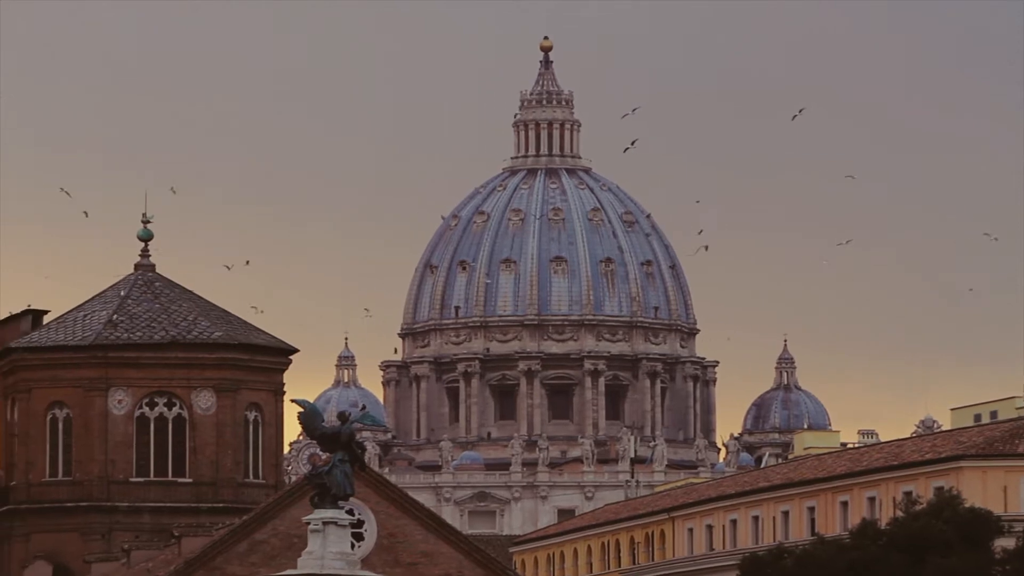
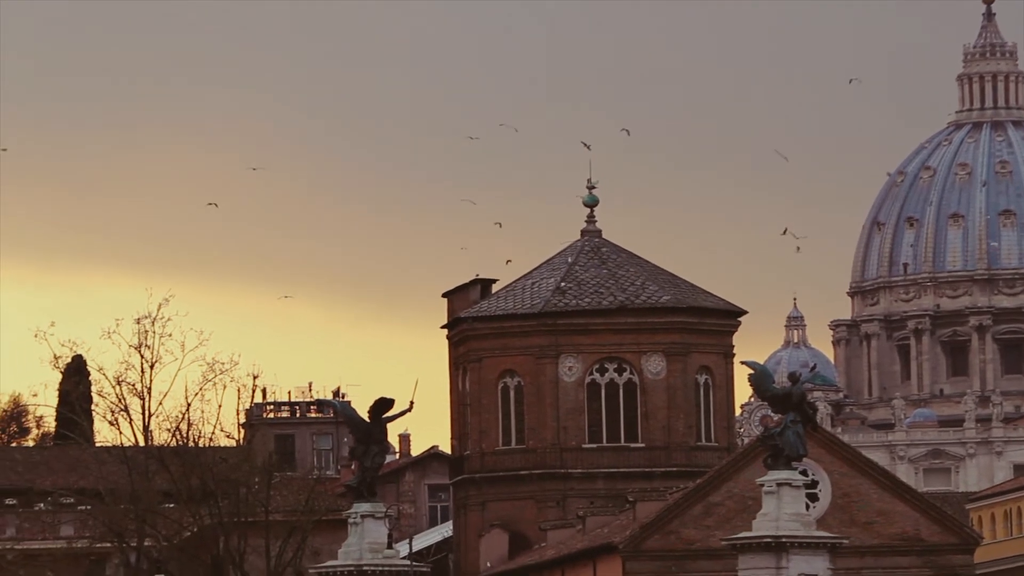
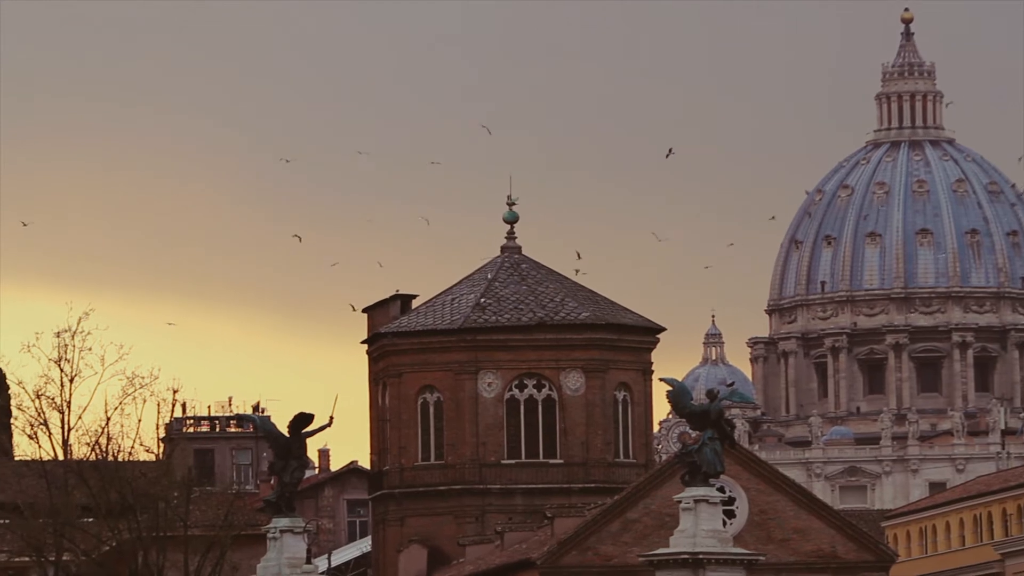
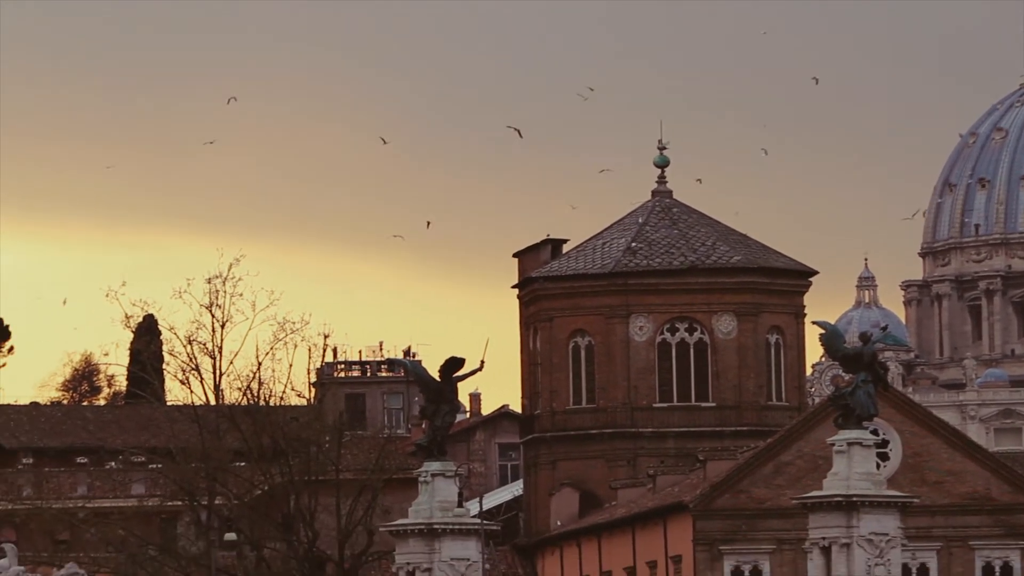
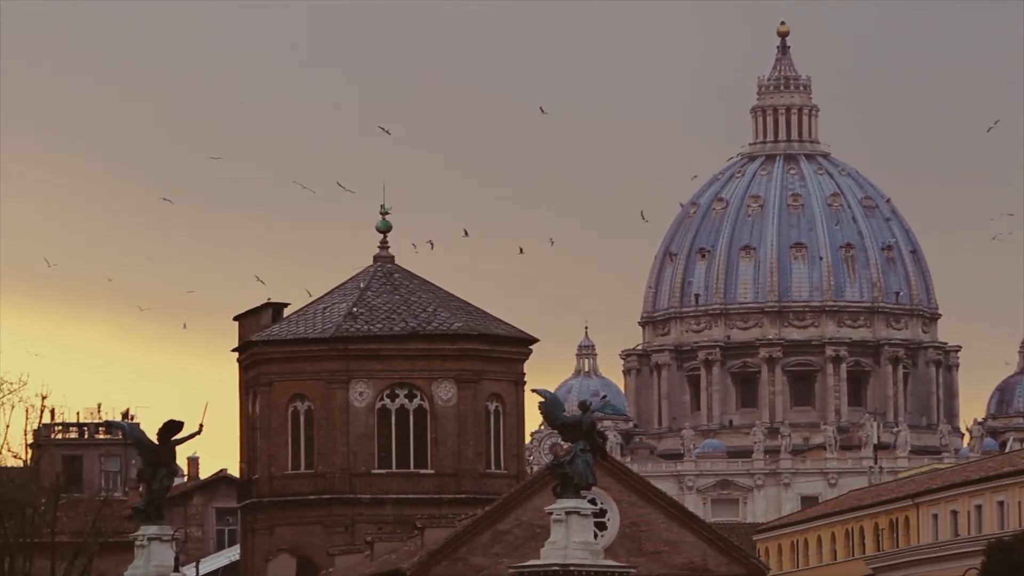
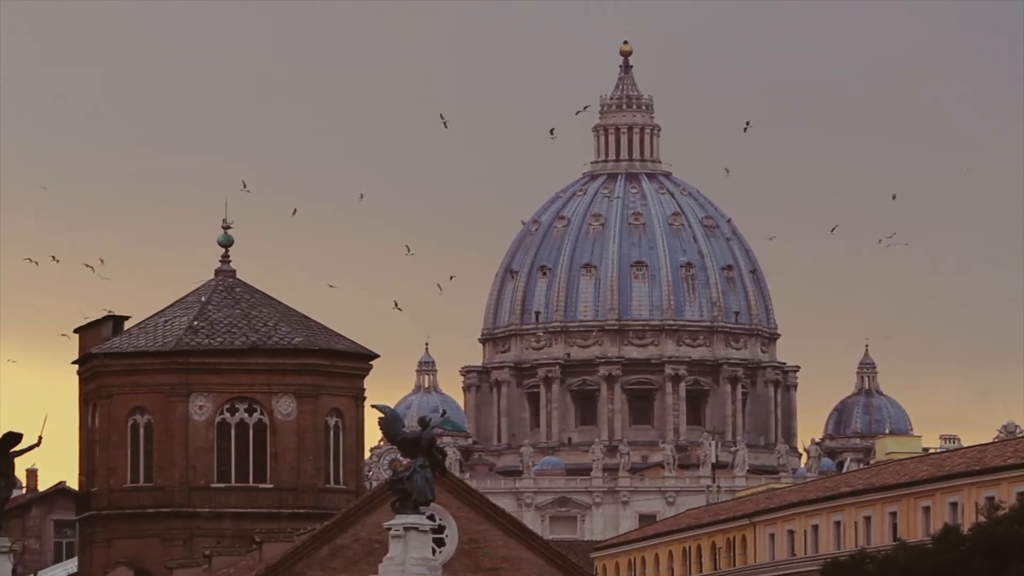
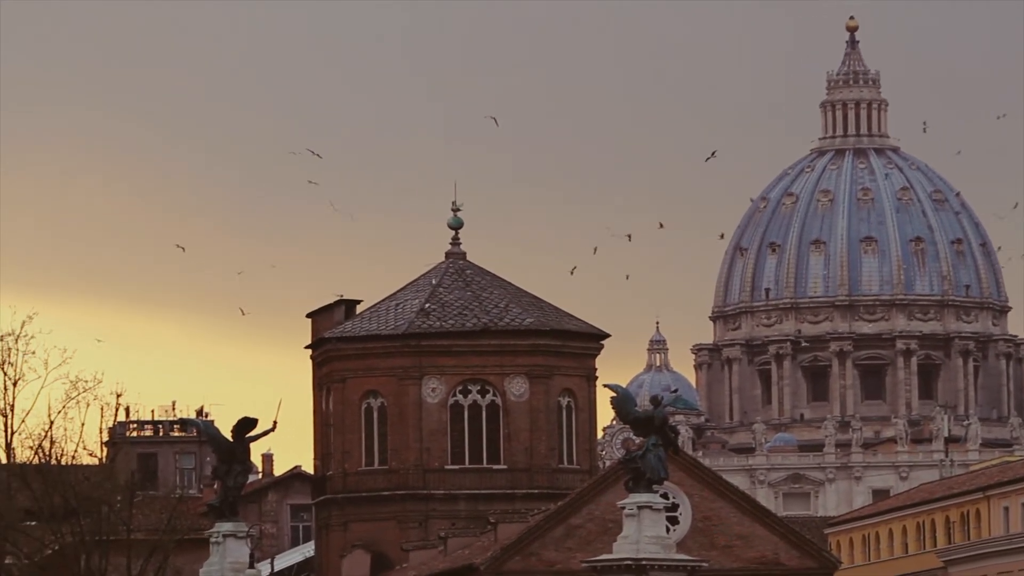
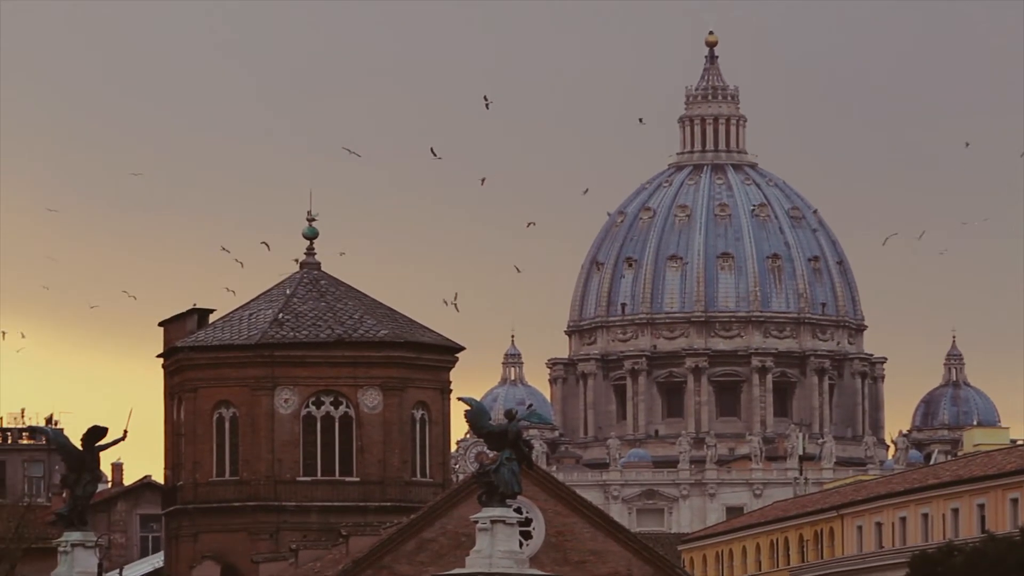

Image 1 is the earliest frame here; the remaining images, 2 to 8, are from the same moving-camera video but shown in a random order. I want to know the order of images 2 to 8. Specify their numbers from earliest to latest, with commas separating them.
6, 8, 5, 7, 3, 2, 4
